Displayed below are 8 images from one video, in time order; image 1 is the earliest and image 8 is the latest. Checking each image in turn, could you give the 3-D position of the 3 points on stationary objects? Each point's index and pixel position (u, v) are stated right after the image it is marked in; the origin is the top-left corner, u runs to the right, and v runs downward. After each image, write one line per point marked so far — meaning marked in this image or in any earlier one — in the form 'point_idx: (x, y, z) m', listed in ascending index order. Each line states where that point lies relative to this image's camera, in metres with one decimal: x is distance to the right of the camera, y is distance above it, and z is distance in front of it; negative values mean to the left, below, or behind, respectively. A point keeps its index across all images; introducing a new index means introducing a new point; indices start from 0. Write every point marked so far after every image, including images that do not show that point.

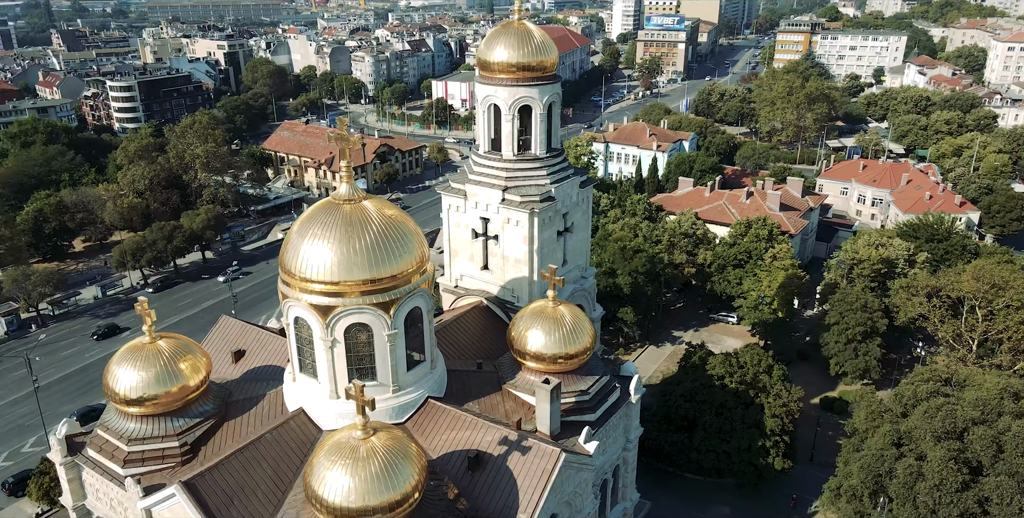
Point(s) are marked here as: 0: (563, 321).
0: (+1.1, -1.5, +17.1) m
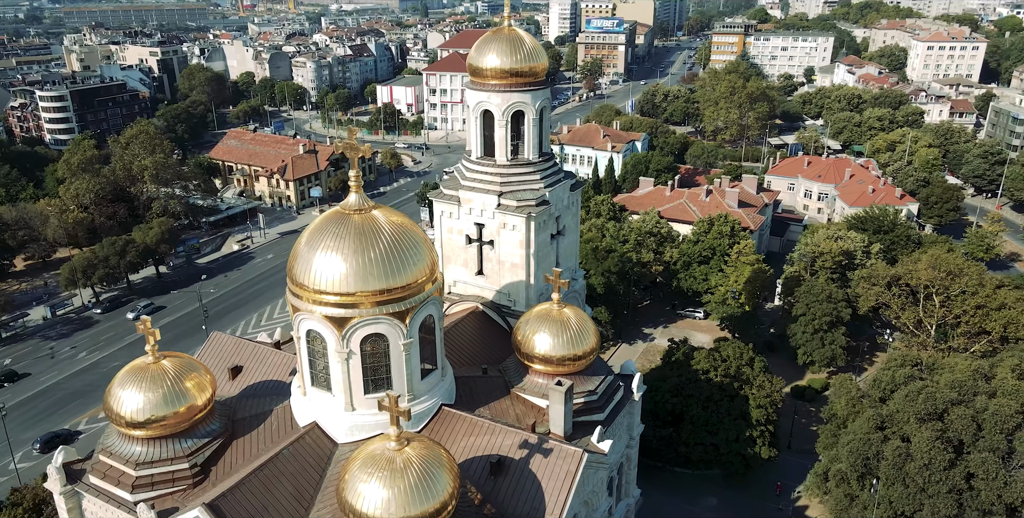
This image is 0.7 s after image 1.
0: (+1.3, -1.6, +17.3) m
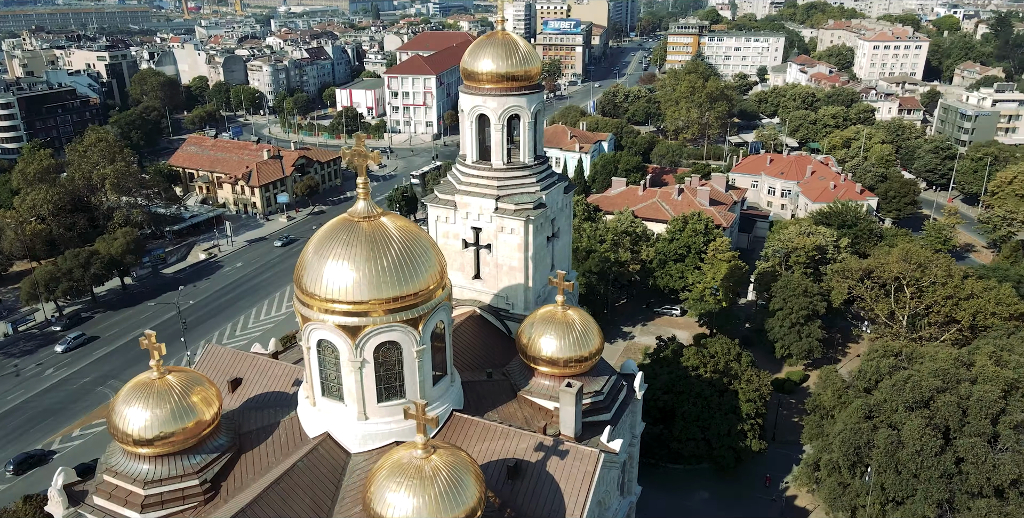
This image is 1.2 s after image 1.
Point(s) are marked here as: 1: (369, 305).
0: (+1.5, -1.6, +17.4) m
1: (-3.0, -0.9, +14.4) m
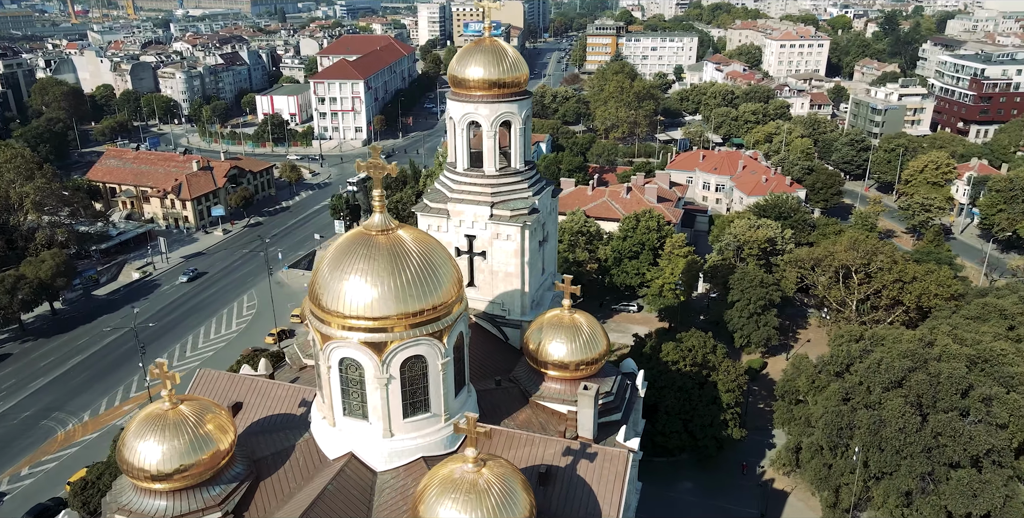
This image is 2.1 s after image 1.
0: (+1.7, -1.7, +17.6) m
1: (-2.4, -1.2, +14.1) m
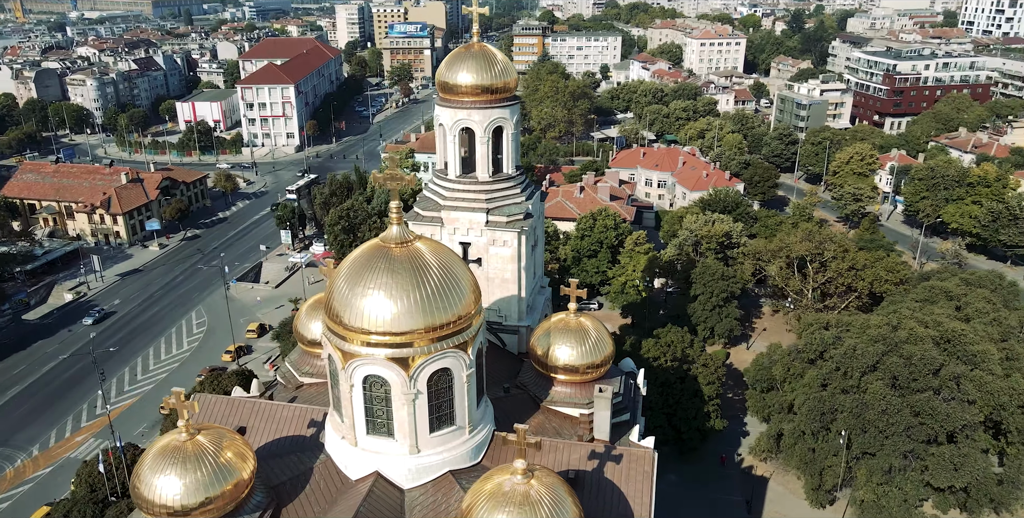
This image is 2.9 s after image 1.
0: (+1.9, -1.8, +17.7) m
1: (-1.8, -1.5, +13.8) m
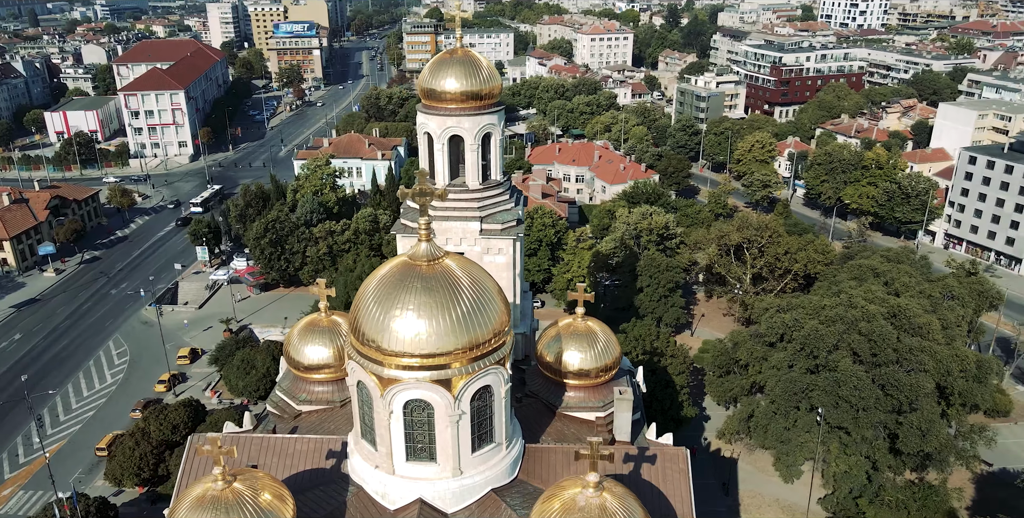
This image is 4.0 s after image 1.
0: (+2.1, -1.9, +17.8) m
1: (-1.0, -1.8, +13.4) m
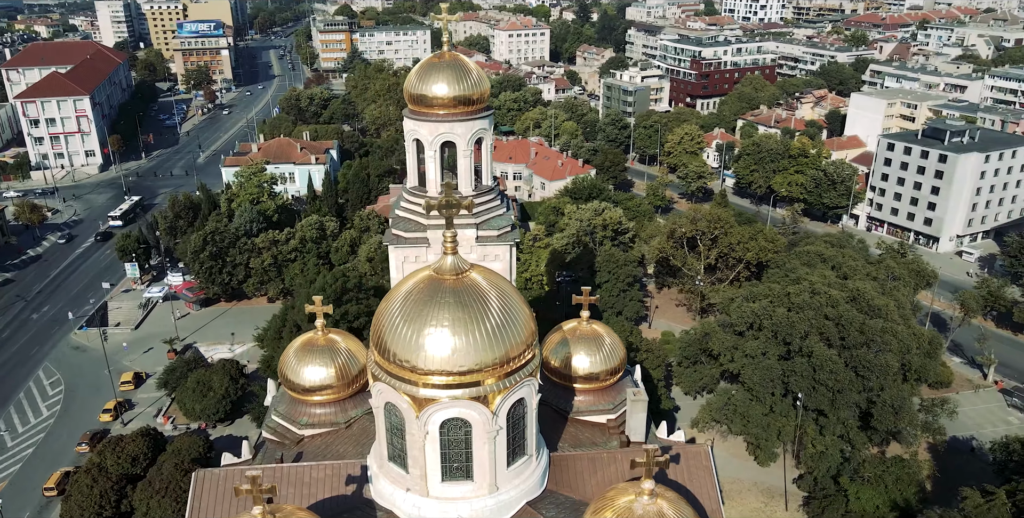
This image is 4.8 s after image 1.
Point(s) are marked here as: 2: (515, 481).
0: (+2.3, -1.9, +17.8) m
1: (-0.3, -2.0, +13.1) m
2: (0.0, -4.4, +14.1) m
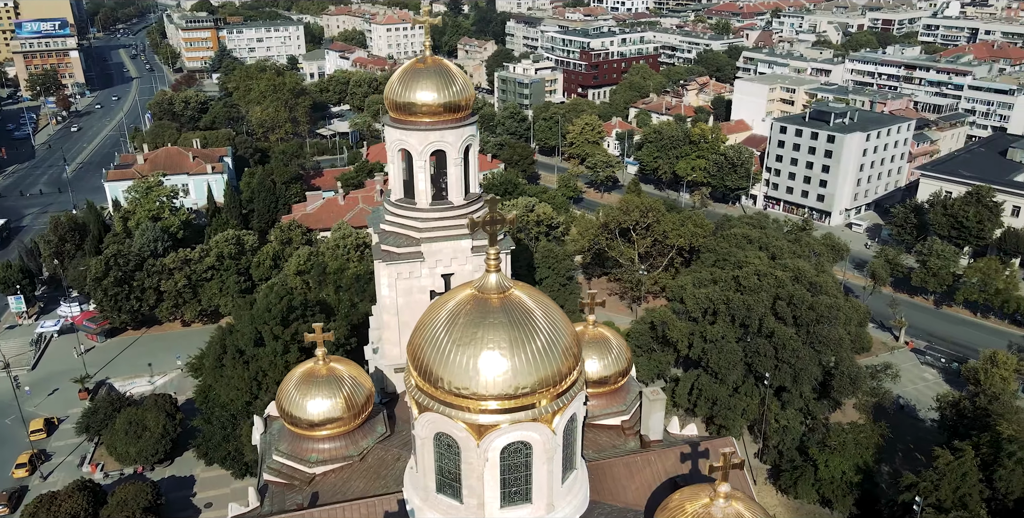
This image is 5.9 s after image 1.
0: (+2.5, -2.0, +17.8) m
1: (+0.7, -2.3, +12.7) m
2: (+1.0, -4.6, +13.8) m
